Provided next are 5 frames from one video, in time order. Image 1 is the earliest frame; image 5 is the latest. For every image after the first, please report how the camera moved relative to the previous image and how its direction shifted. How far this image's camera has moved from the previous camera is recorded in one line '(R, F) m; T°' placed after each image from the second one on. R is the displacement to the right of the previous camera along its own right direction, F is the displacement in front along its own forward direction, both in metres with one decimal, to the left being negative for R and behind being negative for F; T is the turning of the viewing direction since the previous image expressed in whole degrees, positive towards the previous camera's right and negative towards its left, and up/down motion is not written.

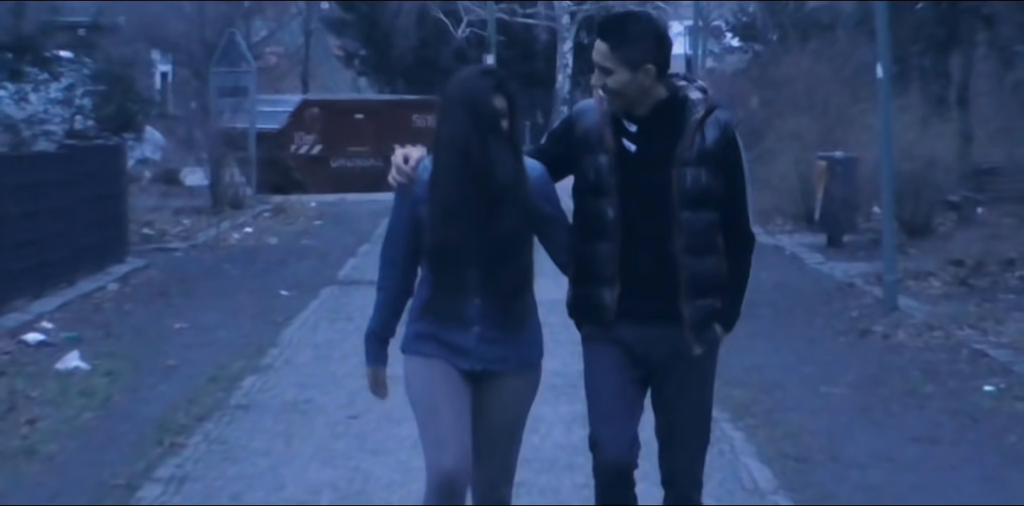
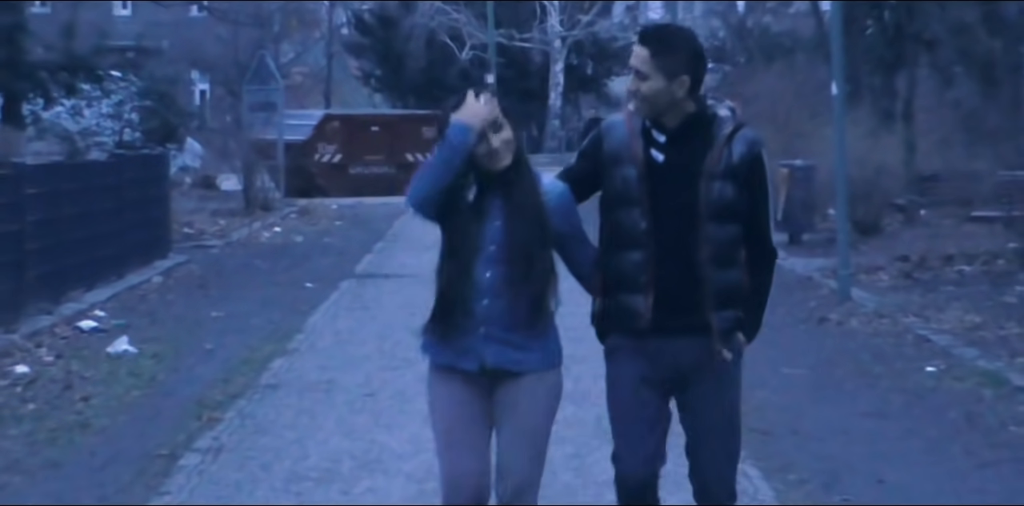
(+0.1, -1.3) m; 0°
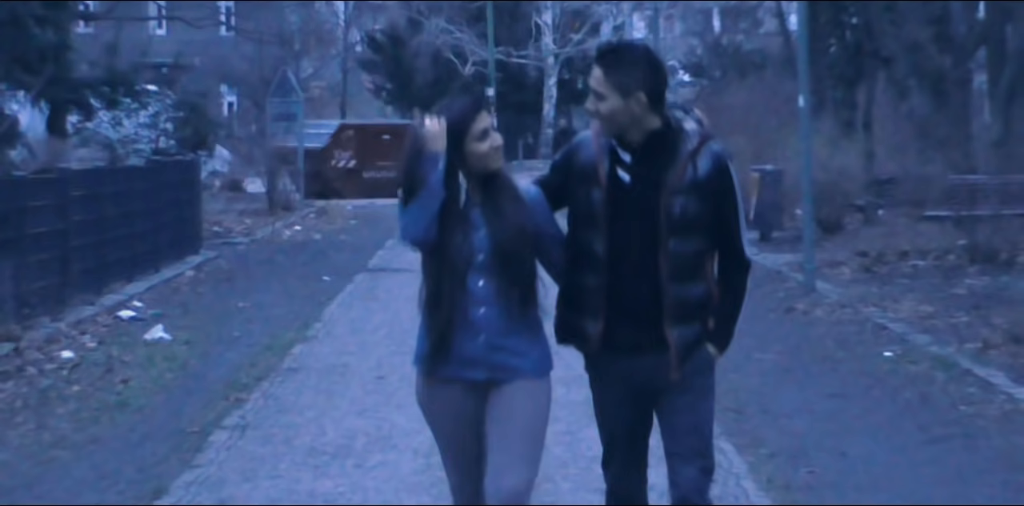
(+0.1, -1.2) m; 0°
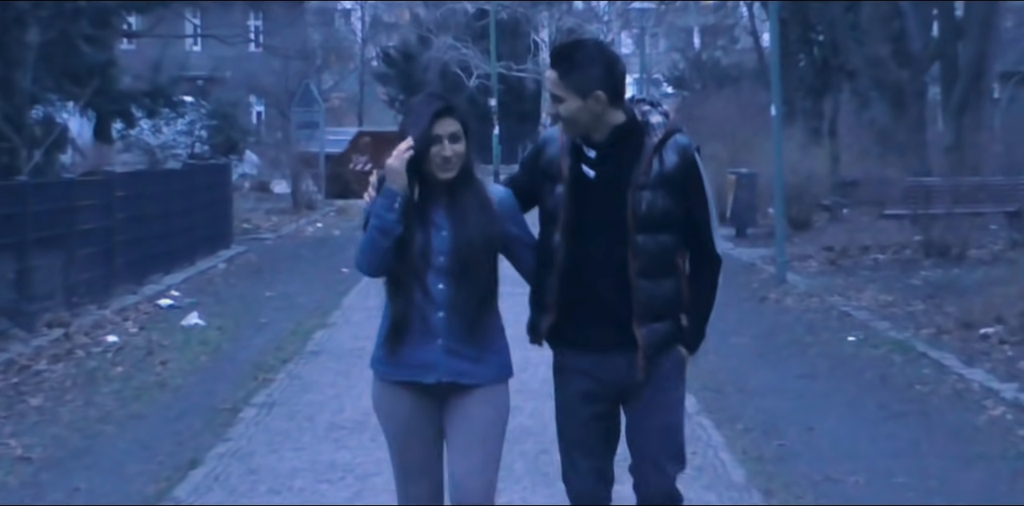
(+0.1, -1.3) m; -1°
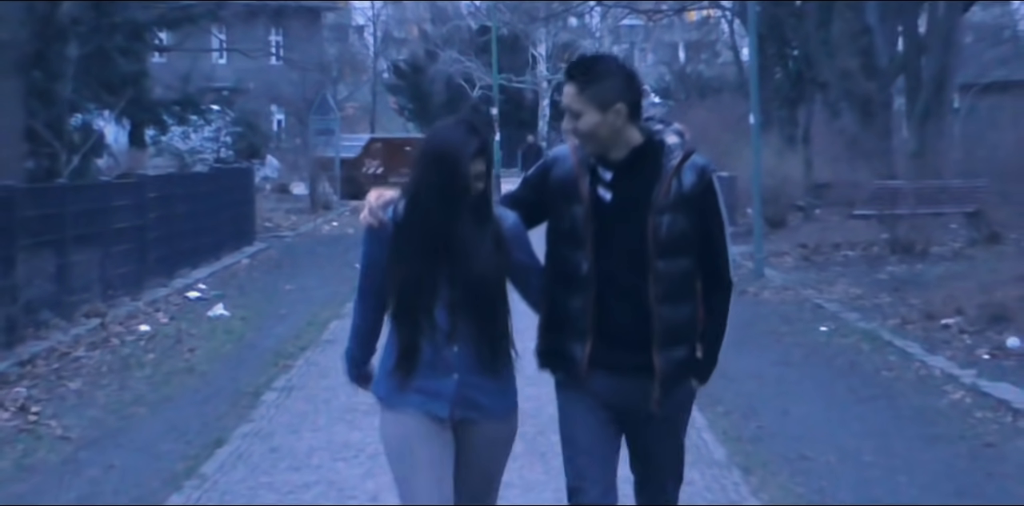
(+0.1, -1.2) m; 0°
